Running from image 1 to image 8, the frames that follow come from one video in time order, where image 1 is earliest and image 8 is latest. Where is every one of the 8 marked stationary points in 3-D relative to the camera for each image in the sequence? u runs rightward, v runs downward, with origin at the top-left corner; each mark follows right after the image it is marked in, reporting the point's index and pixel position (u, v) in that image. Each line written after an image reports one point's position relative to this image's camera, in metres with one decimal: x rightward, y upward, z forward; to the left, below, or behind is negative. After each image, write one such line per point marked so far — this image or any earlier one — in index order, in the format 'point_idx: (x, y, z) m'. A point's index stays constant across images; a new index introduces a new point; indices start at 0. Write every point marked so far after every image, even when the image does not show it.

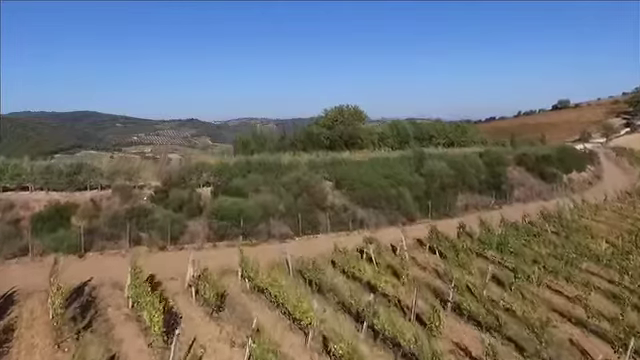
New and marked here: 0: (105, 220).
0: (-9.2, -1.8, +17.7) m
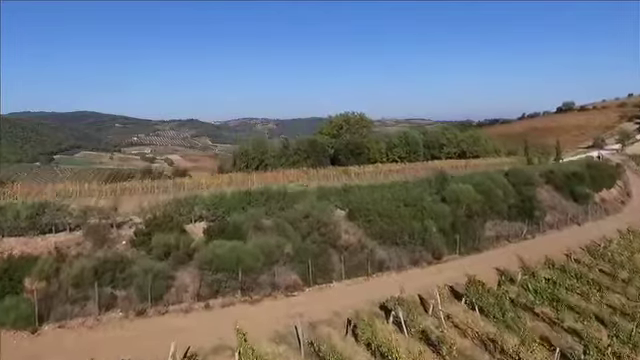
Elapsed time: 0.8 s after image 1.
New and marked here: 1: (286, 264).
0: (-8.6, -3.4, +14.2) m
1: (-1.4, -3.6, +17.5) m
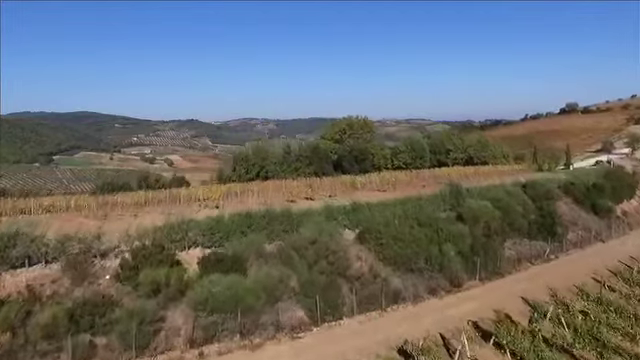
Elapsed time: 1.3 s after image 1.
0: (-8.2, -4.3, +12.2) m
1: (-1.1, -4.5, +15.6) m
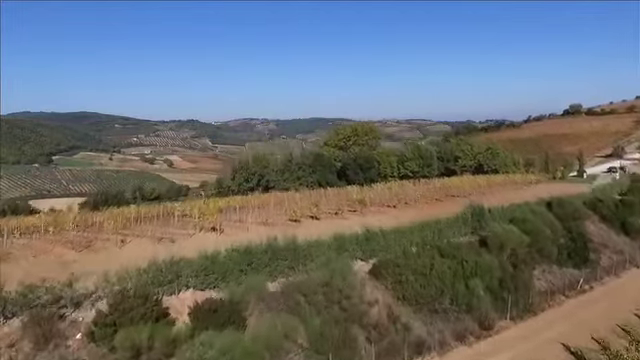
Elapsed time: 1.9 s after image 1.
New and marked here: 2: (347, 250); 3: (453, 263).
0: (-7.8, -5.4, +9.7) m
1: (-0.7, -5.6, +13.1) m
2: (+1.2, -3.0, +18.2) m
3: (+6.0, -3.7, +18.7) m
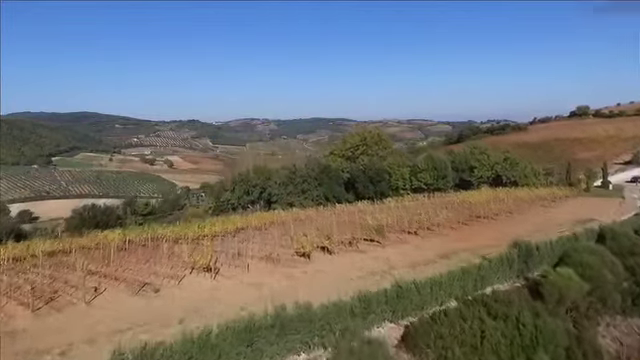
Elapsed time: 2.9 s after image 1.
0: (-7.1, -6.9, +5.8) m
1: (0.0, -7.2, +9.2) m
2: (+1.9, -4.5, +14.3) m
3: (+6.7, -5.3, +14.7) m
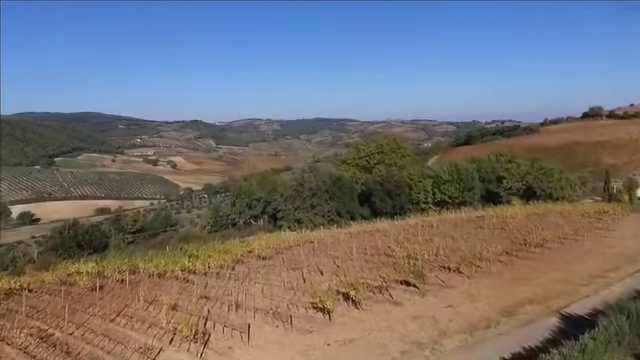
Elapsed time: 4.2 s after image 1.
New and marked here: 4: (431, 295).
0: (-6.3, -8.2, +0.4) m
1: (+0.9, -8.5, +3.7) m
2: (+2.8, -5.8, +8.8) m
3: (+7.6, -6.6, +9.2) m
4: (+5.1, -5.2, +19.0) m
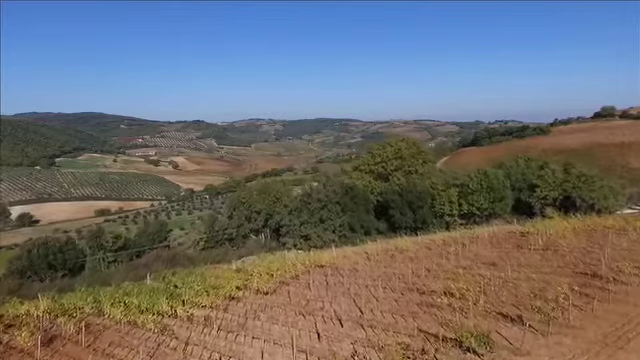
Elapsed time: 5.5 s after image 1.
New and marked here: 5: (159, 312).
0: (-5.6, -9.1, -5.1) m
1: (+1.6, -9.3, -1.8) m
2: (+3.5, -6.7, +3.2) m
3: (+8.3, -7.4, +3.6) m
4: (+5.8, -6.1, +13.4) m
5: (-7.1, -5.9, +18.8) m
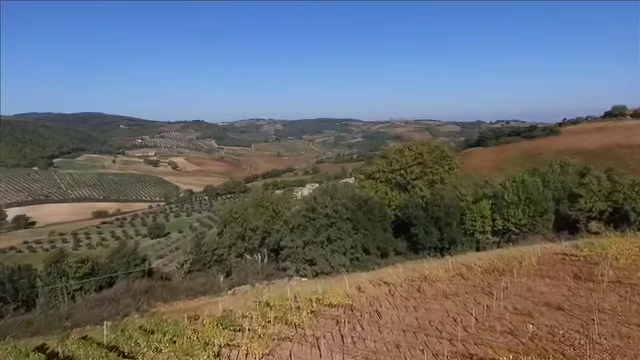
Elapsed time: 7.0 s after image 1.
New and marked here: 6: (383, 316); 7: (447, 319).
0: (-5.1, -9.9, -11.3) m
1: (+2.1, -10.1, -8.0) m
2: (+4.0, -7.5, -3.0) m
3: (+8.8, -8.2, -2.5) m
4: (+6.4, -6.9, +7.2) m
5: (-6.6, -6.7, +12.6) m
6: (+2.9, -6.3, +19.3) m
7: (+5.6, -6.1, +18.5) m
